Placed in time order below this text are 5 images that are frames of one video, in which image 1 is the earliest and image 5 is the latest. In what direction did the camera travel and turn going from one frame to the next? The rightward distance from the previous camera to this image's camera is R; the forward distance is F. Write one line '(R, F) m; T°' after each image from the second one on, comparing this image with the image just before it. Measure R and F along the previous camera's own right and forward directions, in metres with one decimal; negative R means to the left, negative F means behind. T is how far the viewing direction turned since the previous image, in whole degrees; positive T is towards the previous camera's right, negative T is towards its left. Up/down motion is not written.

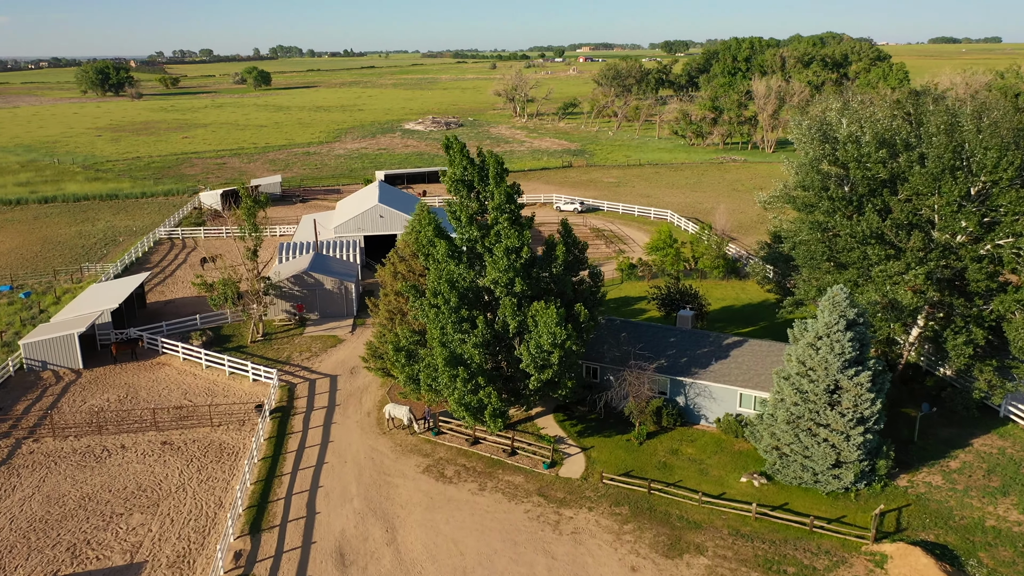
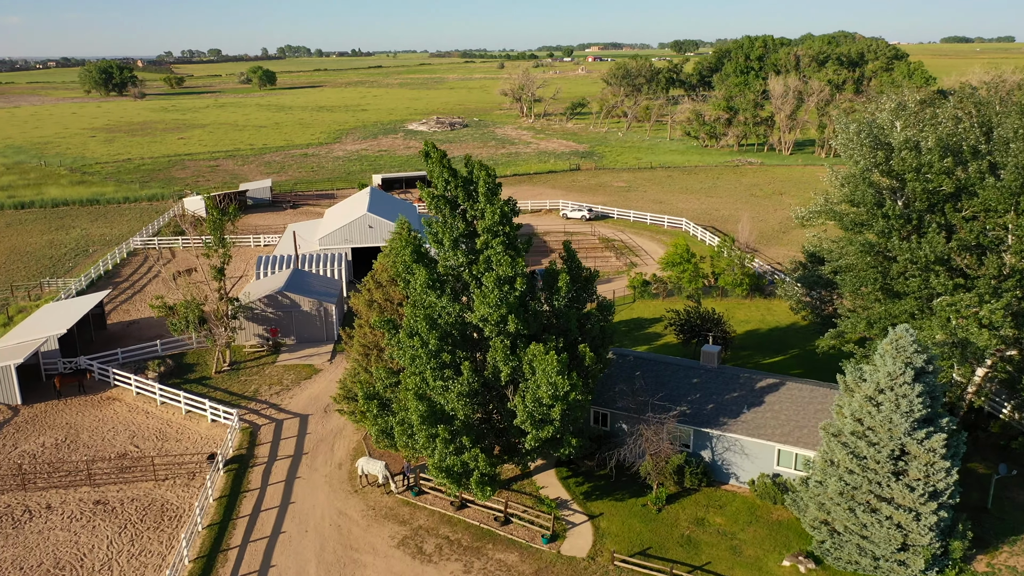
(+0.4, +4.1) m; -1°
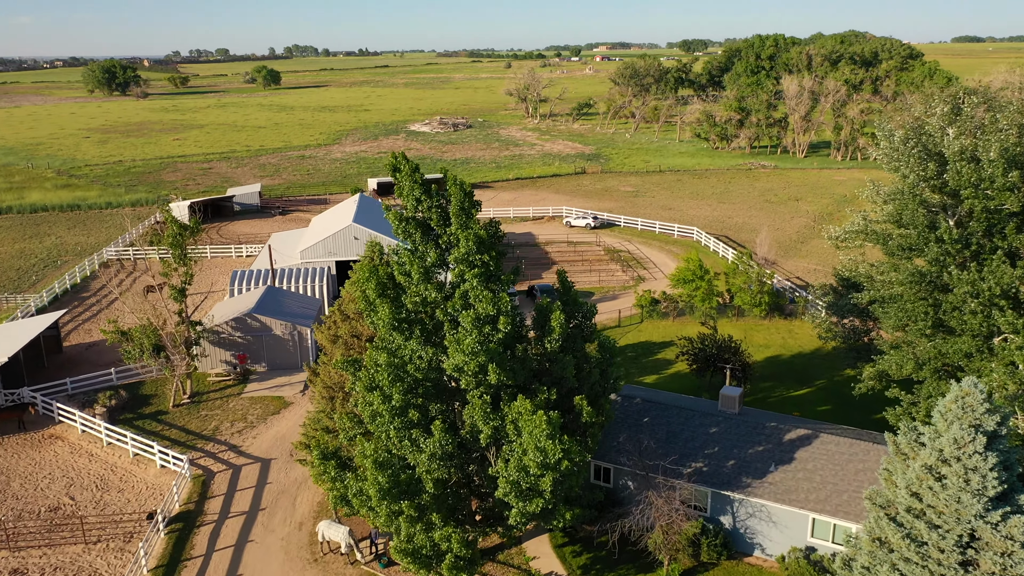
(+0.5, +3.3) m; -1°
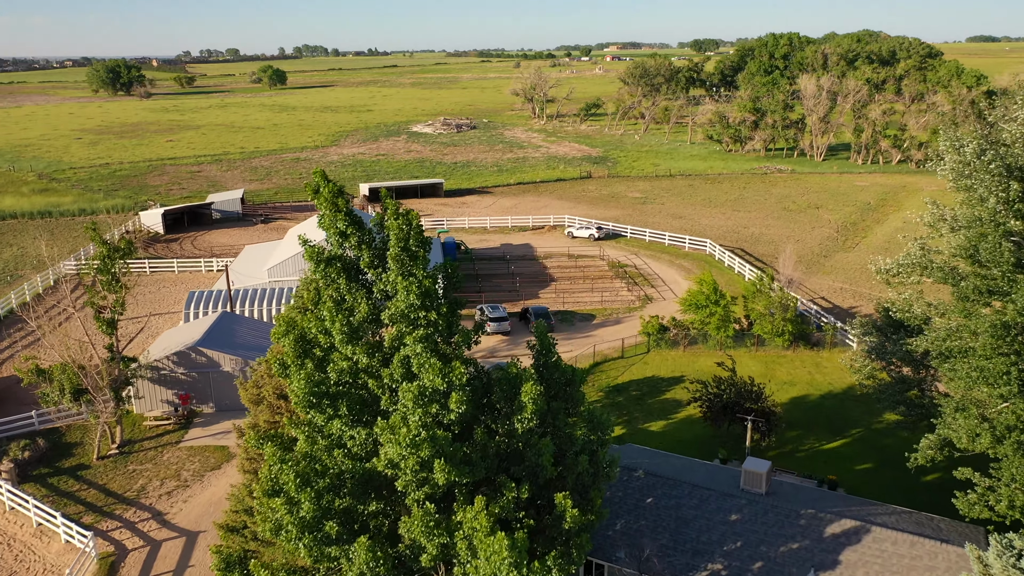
(+0.8, +4.1) m; -1°
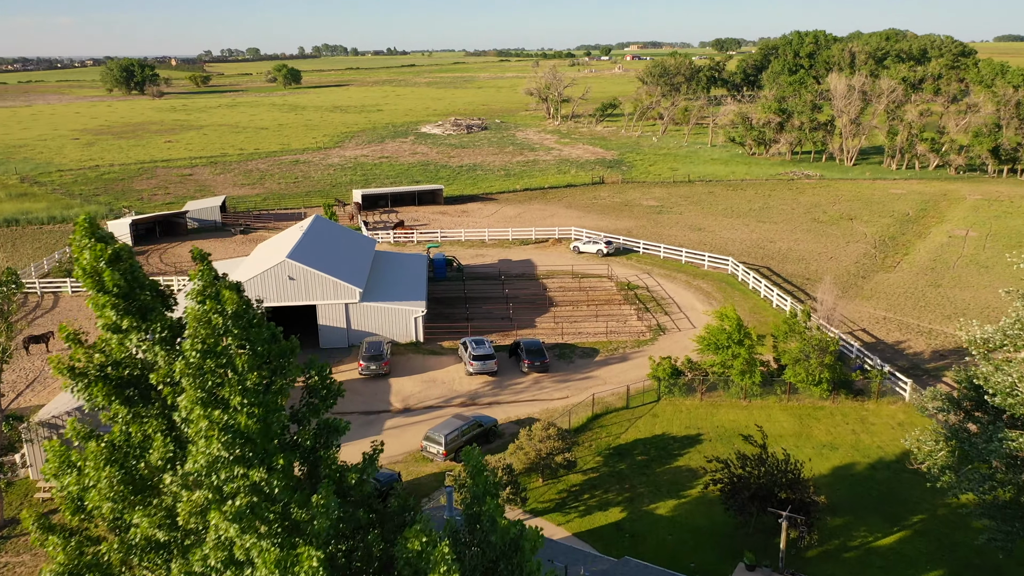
(+1.1, +4.9) m; -1°
